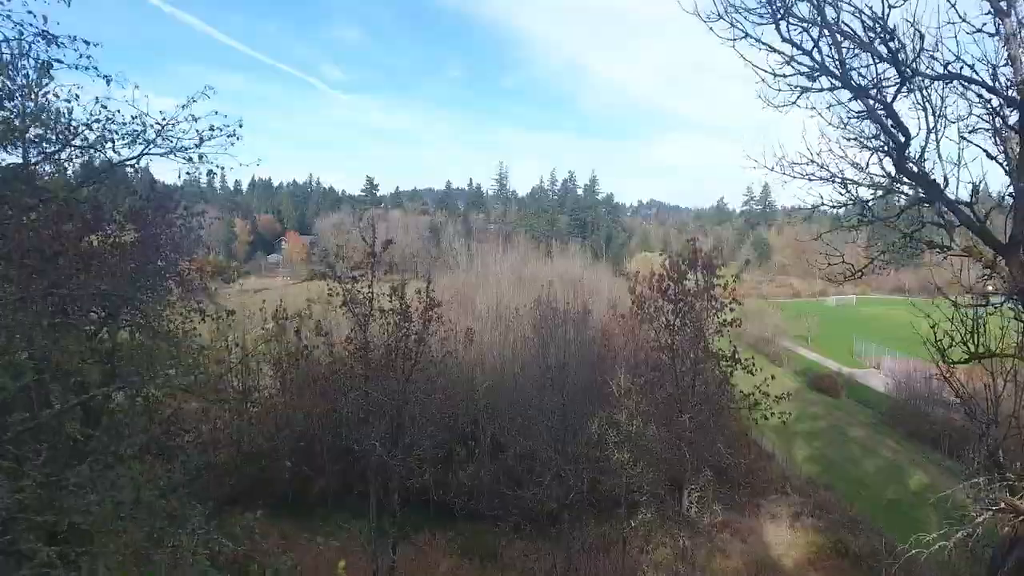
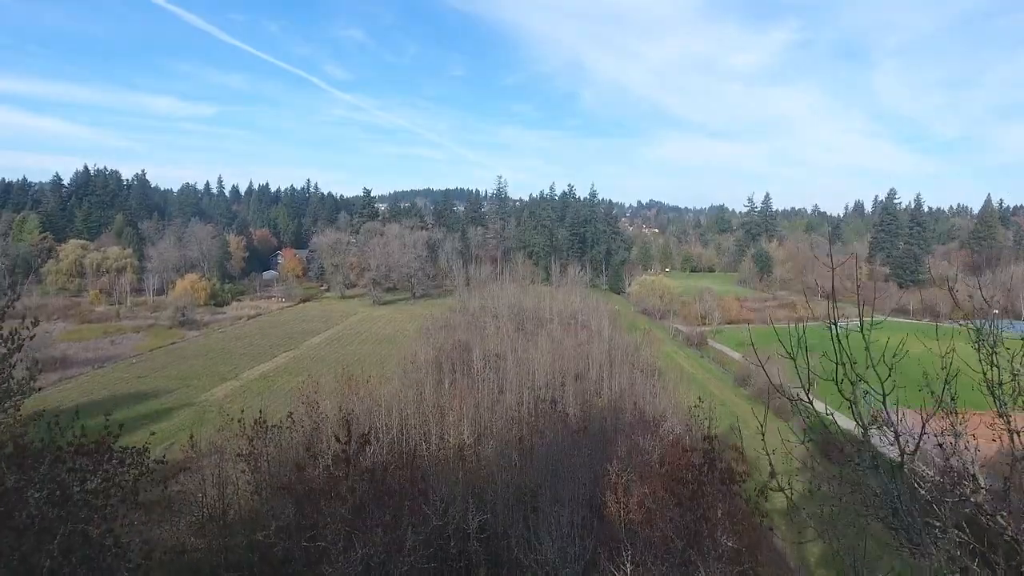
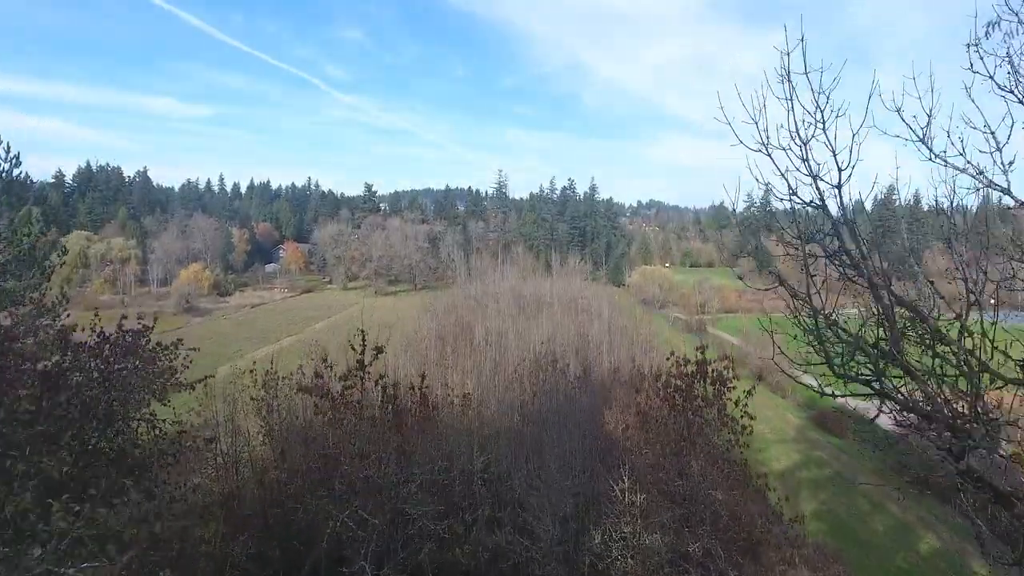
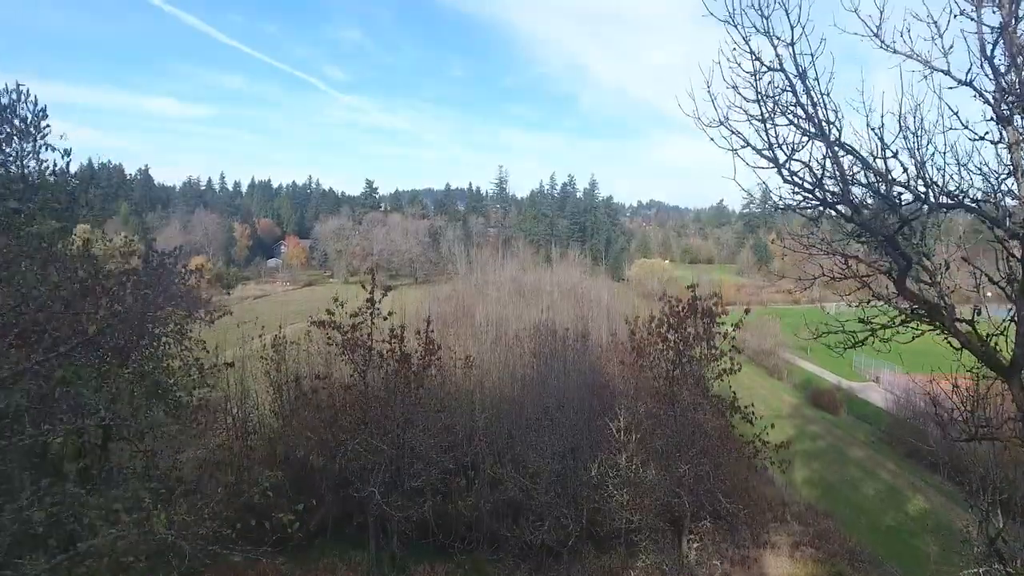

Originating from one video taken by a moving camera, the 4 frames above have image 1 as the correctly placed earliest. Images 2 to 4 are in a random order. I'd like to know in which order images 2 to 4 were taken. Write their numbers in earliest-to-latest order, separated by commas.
4, 3, 2
